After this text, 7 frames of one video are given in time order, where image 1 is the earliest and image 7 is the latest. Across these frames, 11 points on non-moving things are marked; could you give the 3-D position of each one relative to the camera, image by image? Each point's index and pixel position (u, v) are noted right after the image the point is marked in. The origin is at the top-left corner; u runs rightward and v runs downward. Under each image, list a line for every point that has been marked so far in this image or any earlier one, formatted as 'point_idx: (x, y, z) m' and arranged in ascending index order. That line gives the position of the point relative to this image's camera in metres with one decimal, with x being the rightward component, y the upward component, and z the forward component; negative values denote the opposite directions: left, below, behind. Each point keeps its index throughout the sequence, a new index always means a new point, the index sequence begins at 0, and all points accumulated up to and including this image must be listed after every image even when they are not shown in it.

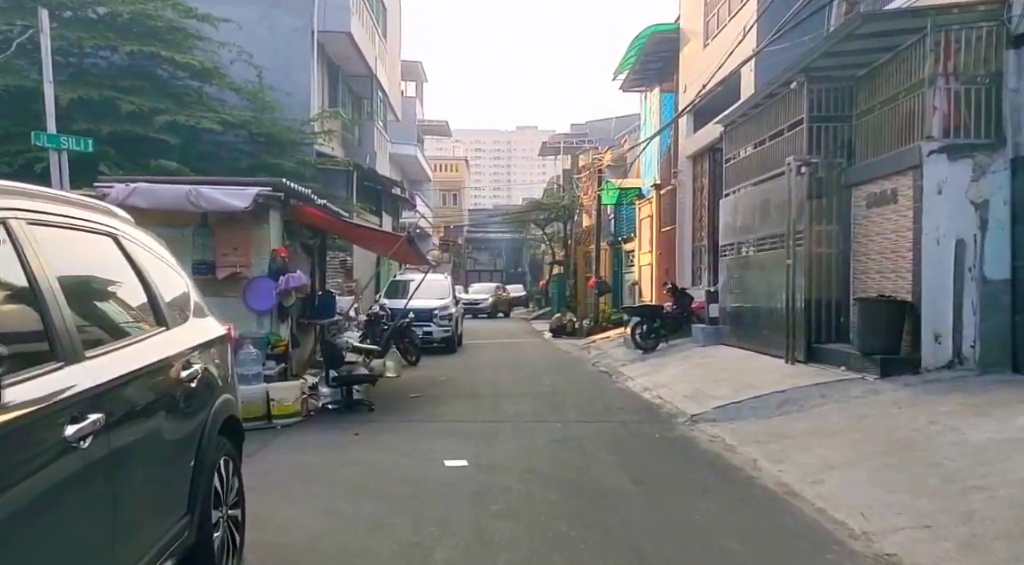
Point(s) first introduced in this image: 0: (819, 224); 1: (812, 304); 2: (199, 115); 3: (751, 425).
0: (+4.1, +0.8, +11.5) m
1: (+4.1, -0.3, +11.5) m
2: (-7.2, +3.9, +19.8) m
3: (+2.5, -1.5, +9.0) m
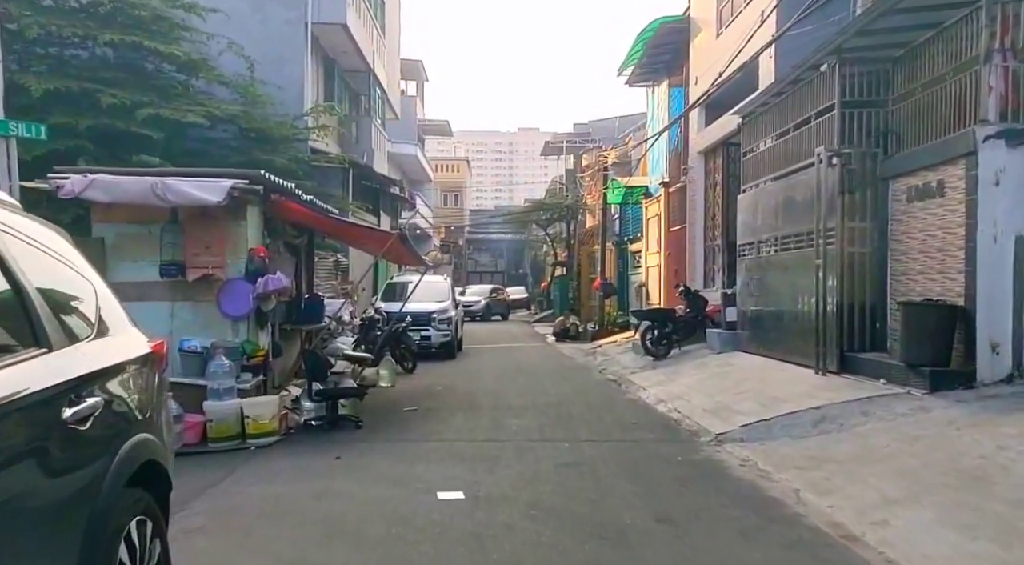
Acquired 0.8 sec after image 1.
0: (+4.2, +0.8, +10.5) m
1: (+4.1, -0.3, +10.4) m
2: (-7.2, +3.8, +18.7) m
3: (+2.6, -1.5, +7.9) m
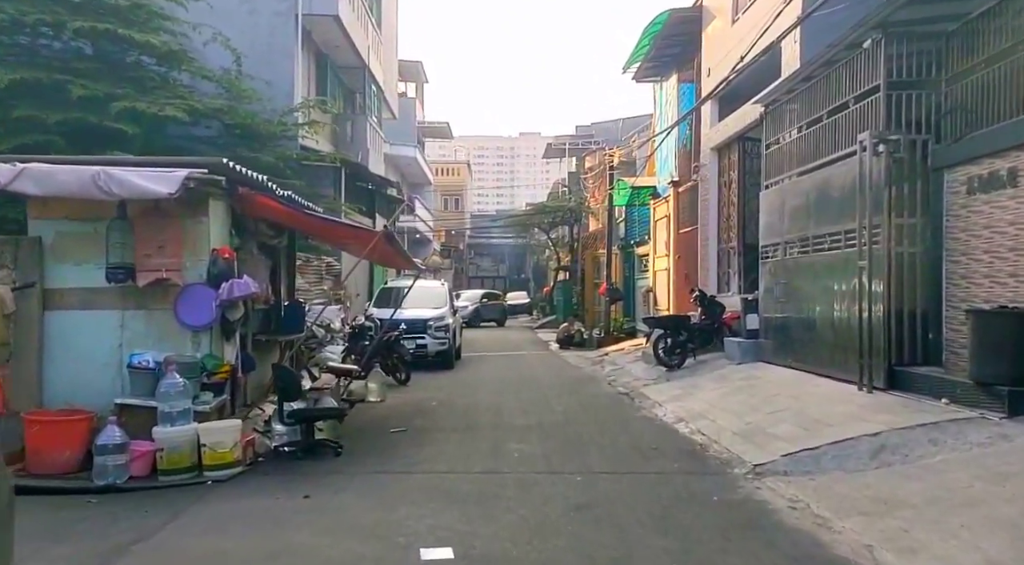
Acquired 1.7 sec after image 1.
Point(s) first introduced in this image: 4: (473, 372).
0: (+4.2, +0.7, +9.2) m
1: (+4.1, -0.4, +9.2) m
2: (-7.1, +3.7, +17.5) m
3: (+2.6, -1.6, +6.7) m
4: (-0.8, -1.9, +18.5) m
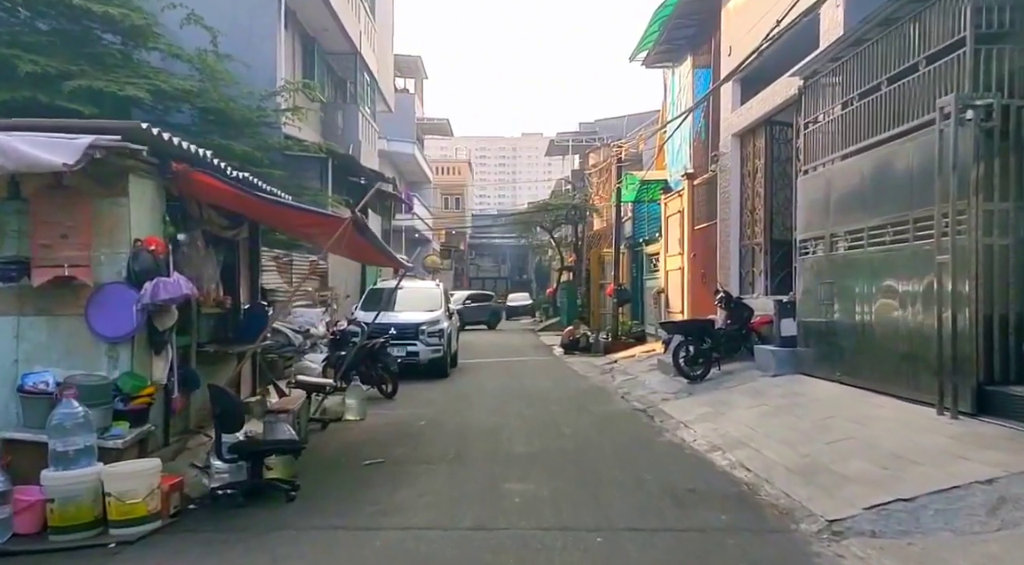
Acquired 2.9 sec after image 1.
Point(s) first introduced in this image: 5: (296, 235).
0: (+4.2, +0.7, +7.5) m
1: (+4.1, -0.4, +7.4) m
2: (-7.1, +3.7, +15.8) m
3: (+2.6, -1.6, +4.9) m
4: (-0.8, -2.0, +16.7) m
5: (-2.3, +0.5, +9.0) m
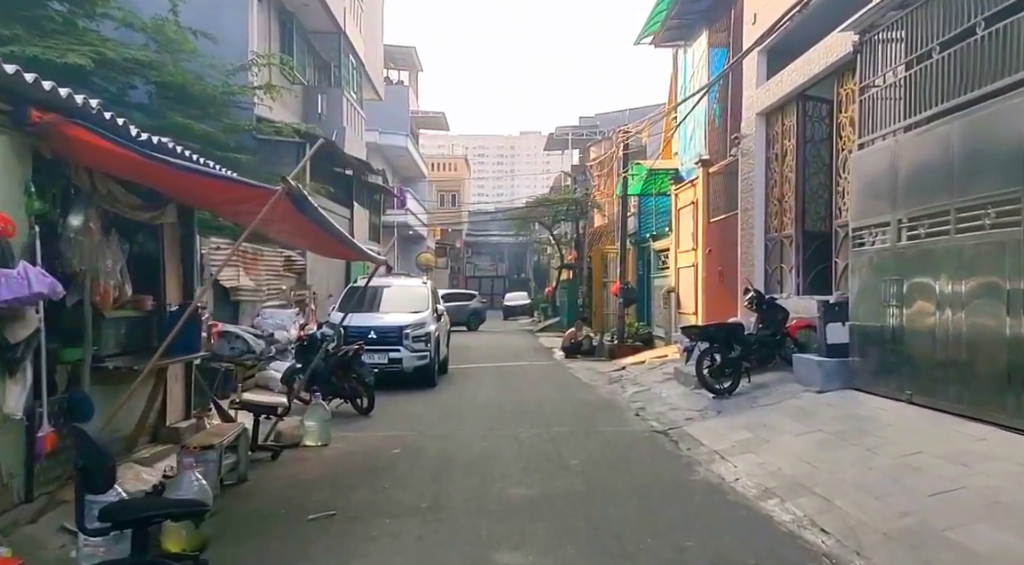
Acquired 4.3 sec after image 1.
0: (+4.1, +0.7, +5.5) m
1: (+4.1, -0.3, +5.5) m
2: (-7.2, +3.8, +13.8) m
3: (+2.5, -1.5, +2.9) m
4: (-0.9, -1.9, +14.7) m
5: (-2.3, +0.5, +7.0) m
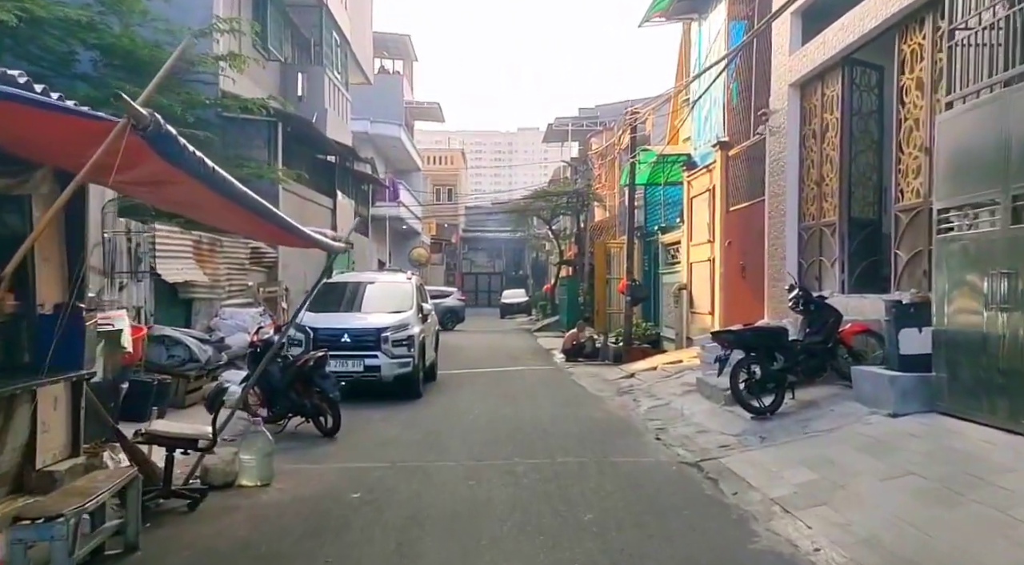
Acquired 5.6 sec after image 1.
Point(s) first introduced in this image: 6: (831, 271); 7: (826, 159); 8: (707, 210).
0: (+4.1, +0.8, +3.5) m
1: (+4.0, -0.3, +3.4) m
2: (-7.2, +3.8, +11.7) m
3: (+2.5, -1.5, +0.9) m
4: (-1.0, -1.8, +12.7) m
5: (-2.4, +0.6, +4.9) m
6: (+4.6, +0.2, +12.2) m
7: (+4.6, +1.8, +12.4) m
8: (+4.3, +1.6, +18.7) m
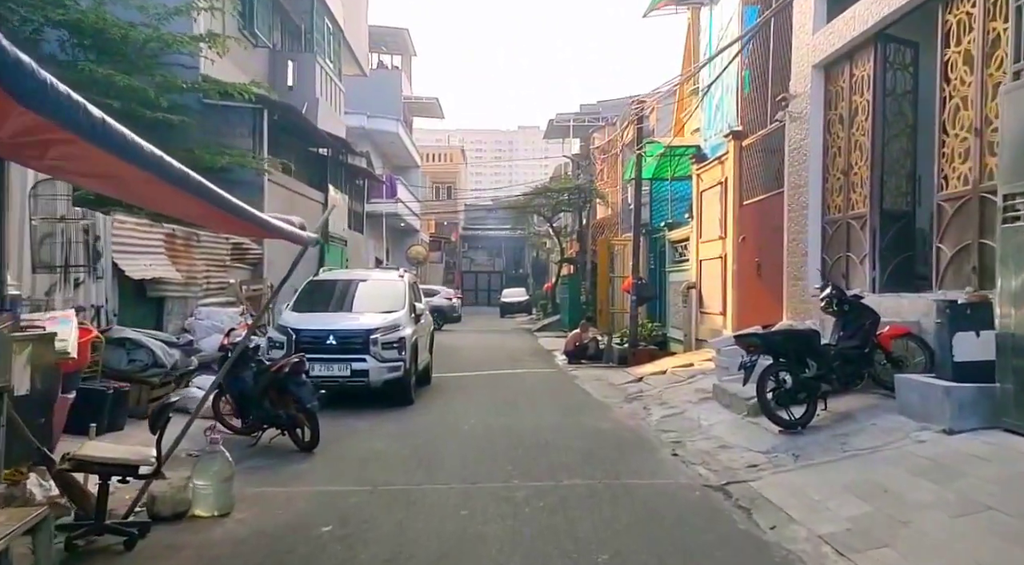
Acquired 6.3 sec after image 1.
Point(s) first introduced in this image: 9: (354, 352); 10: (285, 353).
0: (+4.1, +0.8, +2.4) m
1: (+4.0, -0.3, +2.4) m
2: (-7.2, +3.9, +10.7) m
3: (+2.5, -1.5, -0.1) m
4: (-1.0, -1.8, +11.7) m
5: (-2.4, +0.6, +3.9) m
6: (+4.6, +0.2, +11.2) m
7: (+4.6, +1.8, +11.3) m
8: (+4.3, +1.6, +17.6) m
9: (-2.2, -1.0, +12.0) m
10: (-3.2, -1.0, +12.0) m
